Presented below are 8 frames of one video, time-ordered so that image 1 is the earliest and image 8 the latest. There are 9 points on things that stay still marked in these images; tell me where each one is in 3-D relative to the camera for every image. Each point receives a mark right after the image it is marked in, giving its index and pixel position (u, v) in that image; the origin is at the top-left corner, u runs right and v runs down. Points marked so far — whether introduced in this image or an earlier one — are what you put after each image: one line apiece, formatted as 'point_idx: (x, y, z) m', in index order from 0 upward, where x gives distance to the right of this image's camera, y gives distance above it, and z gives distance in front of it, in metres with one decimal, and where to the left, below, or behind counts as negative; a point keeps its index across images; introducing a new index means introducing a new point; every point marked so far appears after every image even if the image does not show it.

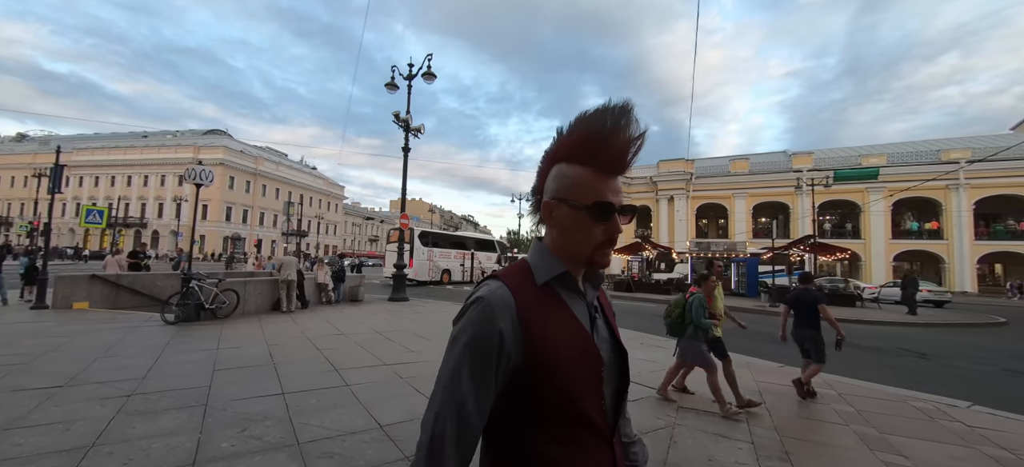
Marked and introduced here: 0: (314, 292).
0: (-5.7, -1.7, +11.2) m
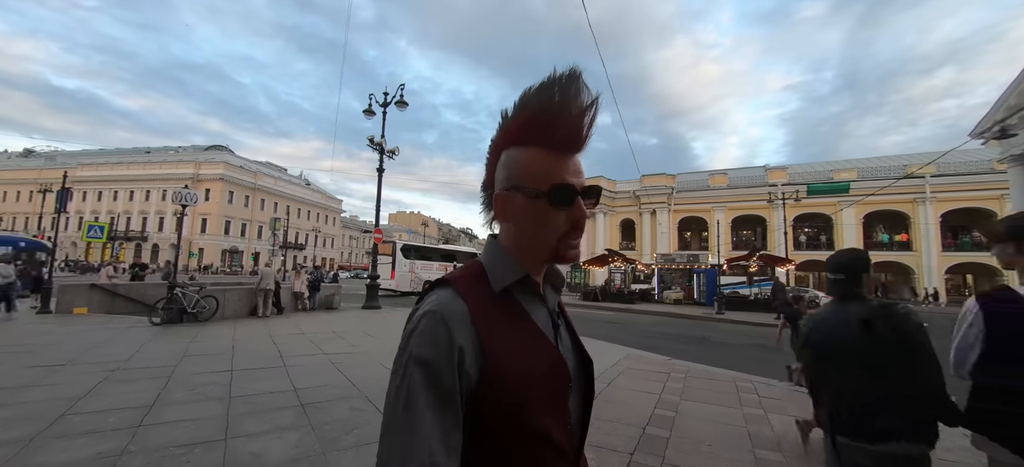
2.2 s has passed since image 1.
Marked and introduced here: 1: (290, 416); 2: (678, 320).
0: (-7.0, -2.1, +12.4) m
1: (-2.0, -1.6, +3.5) m
2: (+6.6, -3.5, +15.6) m
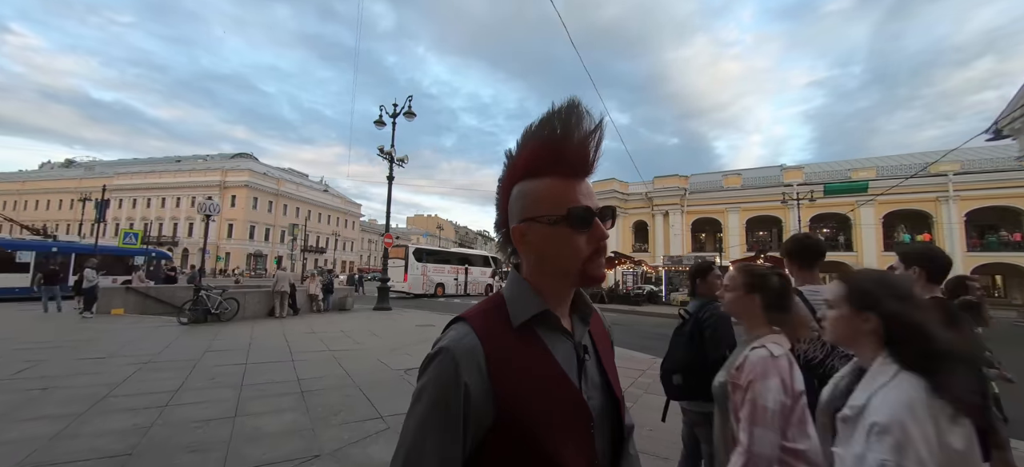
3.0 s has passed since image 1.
0: (-6.9, -2.3, +13.2) m
1: (-2.3, -1.8, +4.1) m
2: (+6.8, -3.6, +15.8) m
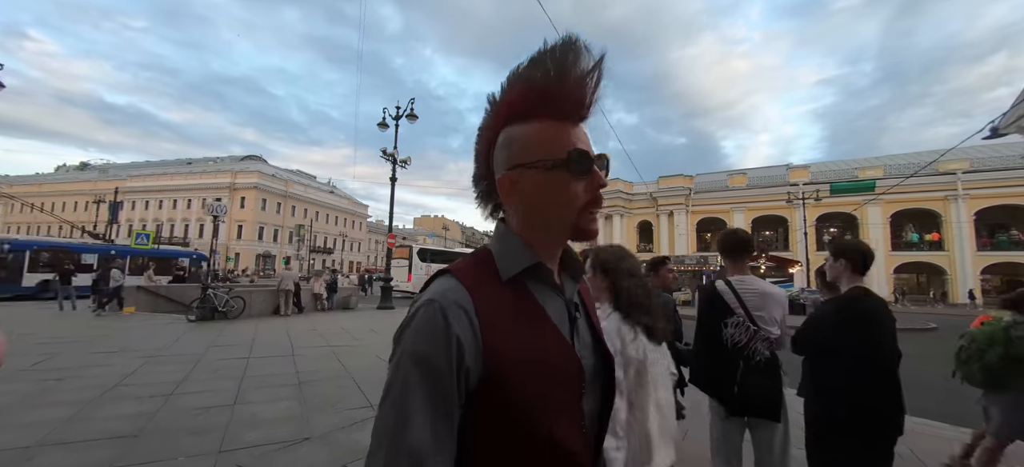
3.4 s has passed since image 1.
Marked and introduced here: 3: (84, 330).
0: (-6.9, -2.3, +13.5) m
1: (-2.5, -1.7, +4.3) m
2: (+6.9, -3.6, +15.8) m
3: (-9.0, -2.1, +8.3) m
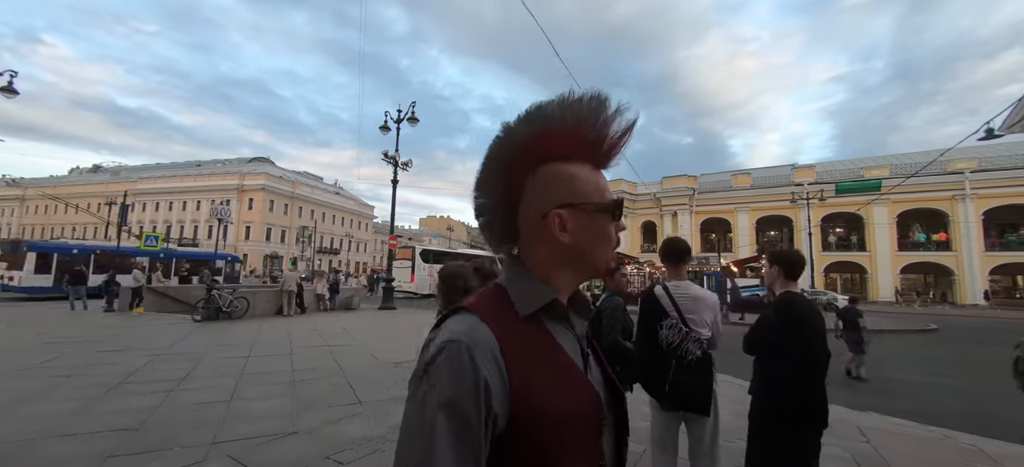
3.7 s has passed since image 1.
0: (-6.9, -2.4, +13.8) m
1: (-2.6, -1.8, +4.5) m
2: (+6.9, -3.6, +15.9) m
3: (-9.2, -2.1, +8.6) m
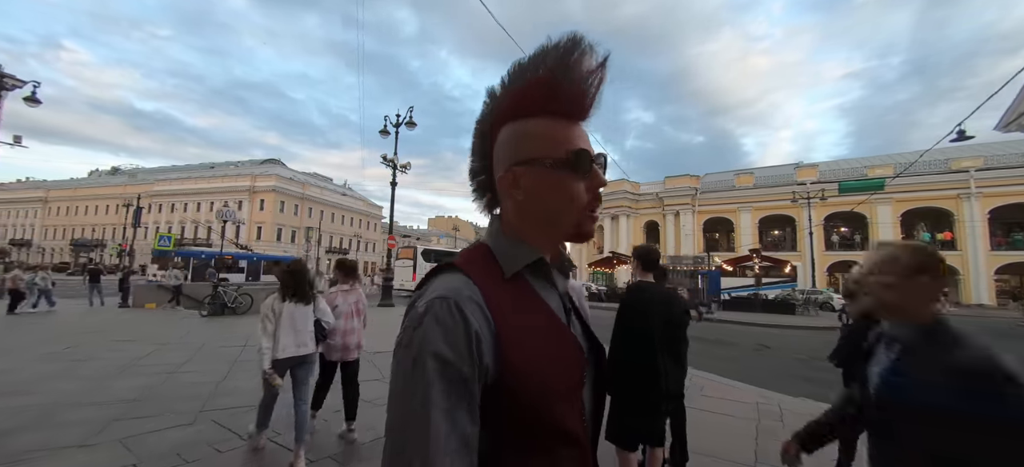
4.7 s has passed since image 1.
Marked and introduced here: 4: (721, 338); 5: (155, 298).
0: (-7.2, -2.4, +14.4) m
1: (-3.1, -1.8, +5.1) m
2: (+6.6, -3.6, +16.2) m
3: (-9.6, -2.1, +9.3) m
4: (+6.3, -3.1, +11.8) m
5: (-13.2, -2.4, +14.6) m
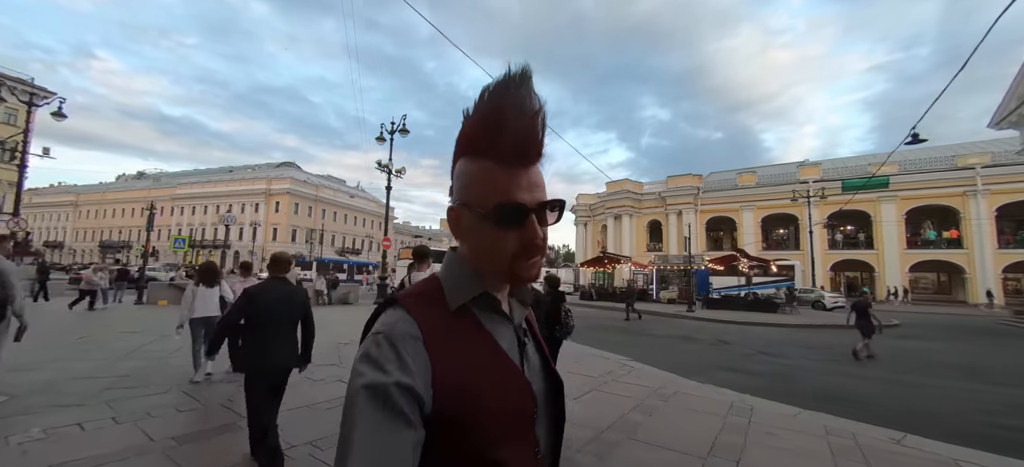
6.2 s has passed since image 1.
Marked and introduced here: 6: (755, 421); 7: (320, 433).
0: (-7.8, -2.5, +15.4) m
1: (-4.0, -1.9, +5.9) m
2: (+6.1, -3.6, +16.7) m
3: (-10.3, -2.3, +10.4) m
4: (+5.7, -3.1, +12.3) m
5: (-13.7, -2.5, +15.7) m
6: (+2.6, -2.0, +4.1) m
7: (-1.9, -1.9, +3.7) m
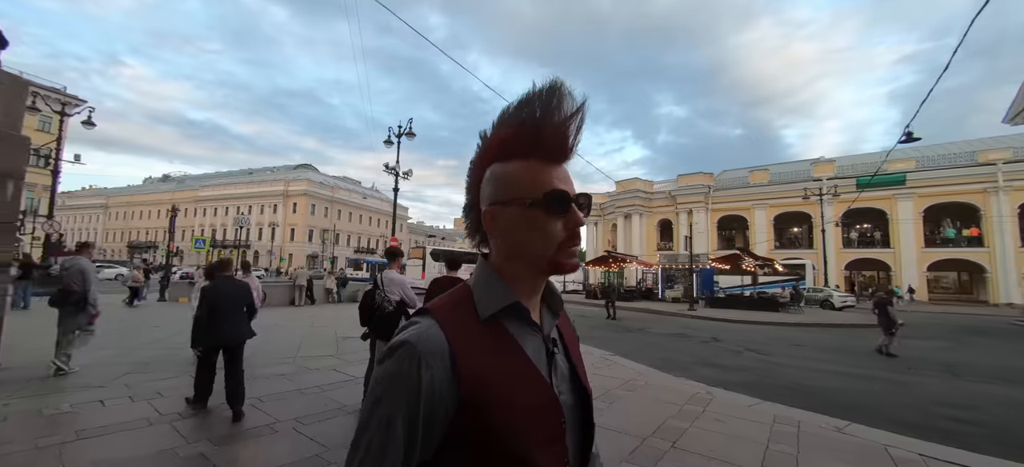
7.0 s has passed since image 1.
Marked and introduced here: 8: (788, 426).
0: (-7.7, -2.5, +16.1) m
1: (-4.3, -1.9, +6.4) m
2: (+6.3, -3.6, +16.9) m
3: (-10.4, -2.3, +11.1) m
4: (+5.6, -3.1, +12.5) m
5: (-13.6, -2.6, +16.6) m
6: (+2.2, -2.0, +4.4) m
7: (-2.2, -1.9, +4.2) m
8: (+2.8, -2.0, +4.0) m
